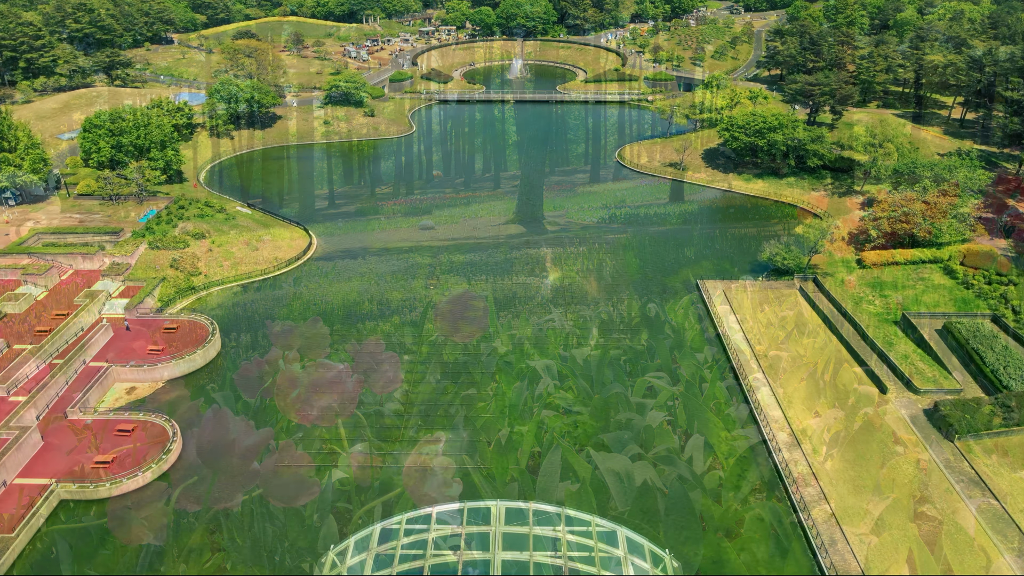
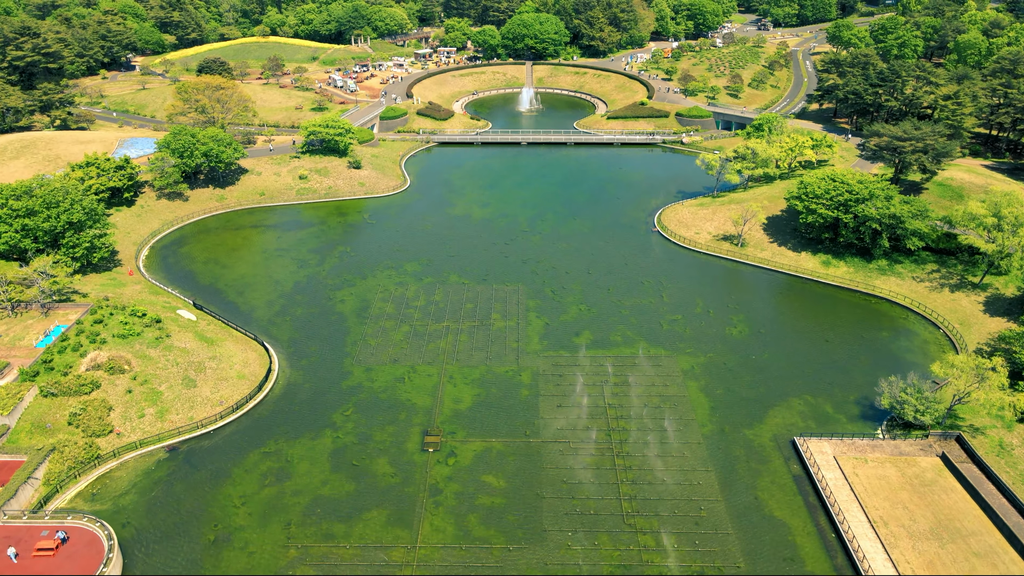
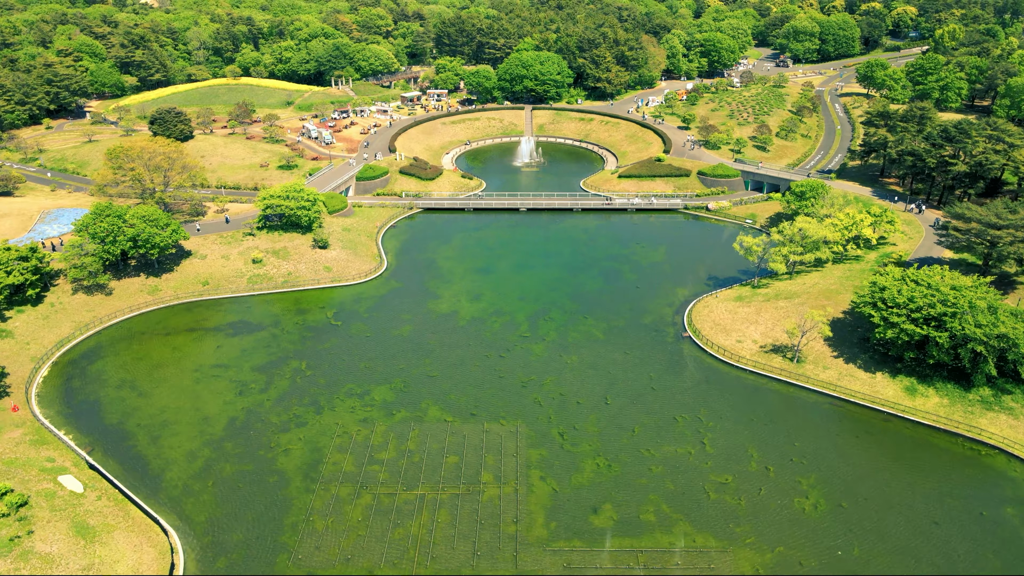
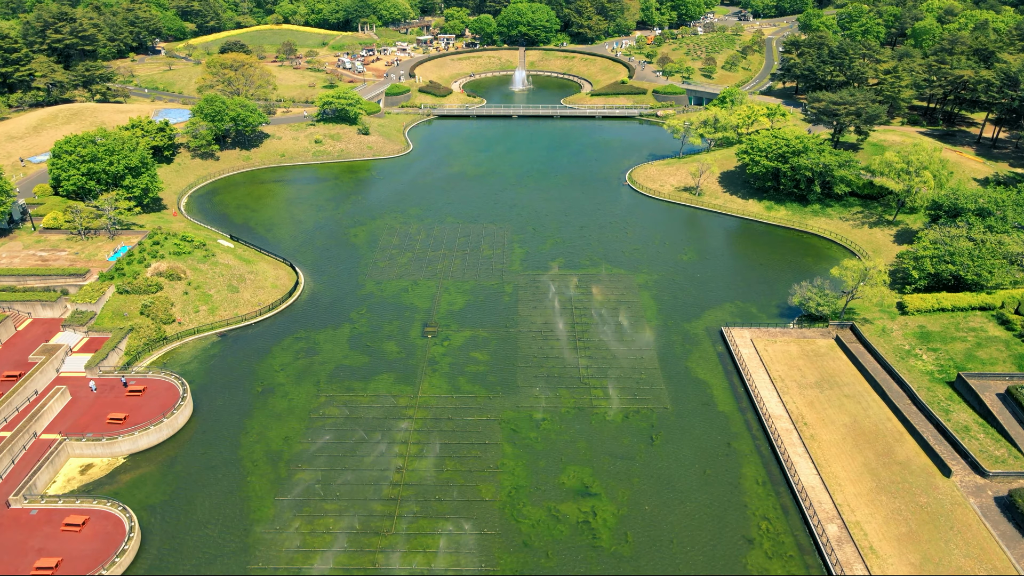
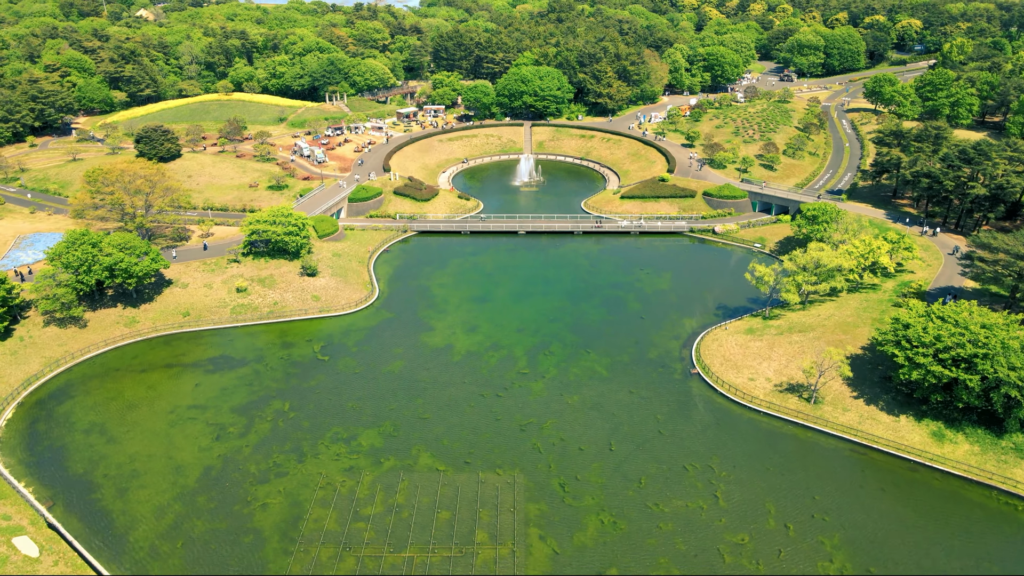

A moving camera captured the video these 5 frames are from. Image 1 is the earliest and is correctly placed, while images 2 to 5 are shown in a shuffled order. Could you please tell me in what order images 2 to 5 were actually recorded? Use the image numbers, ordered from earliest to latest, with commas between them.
4, 2, 3, 5
